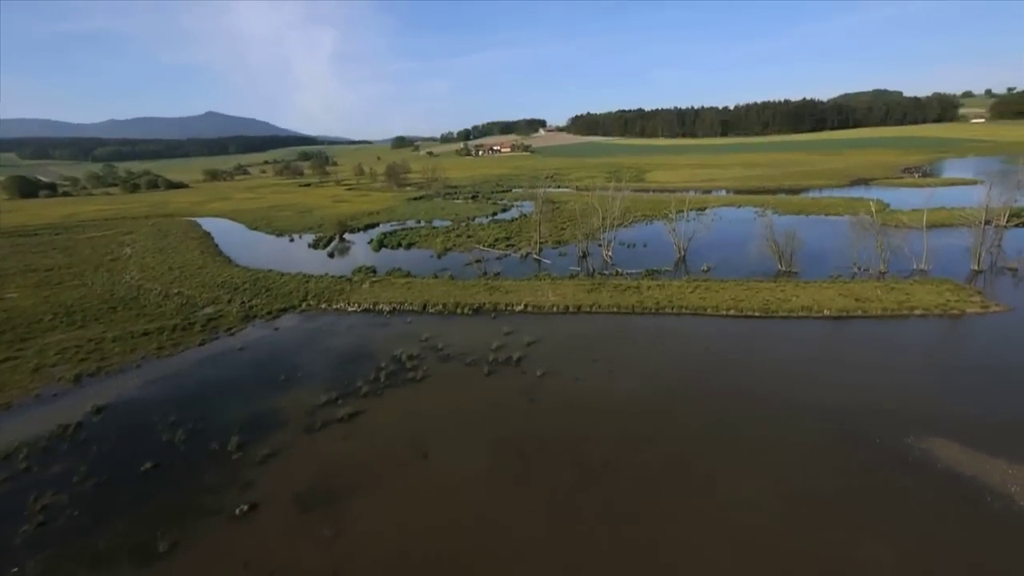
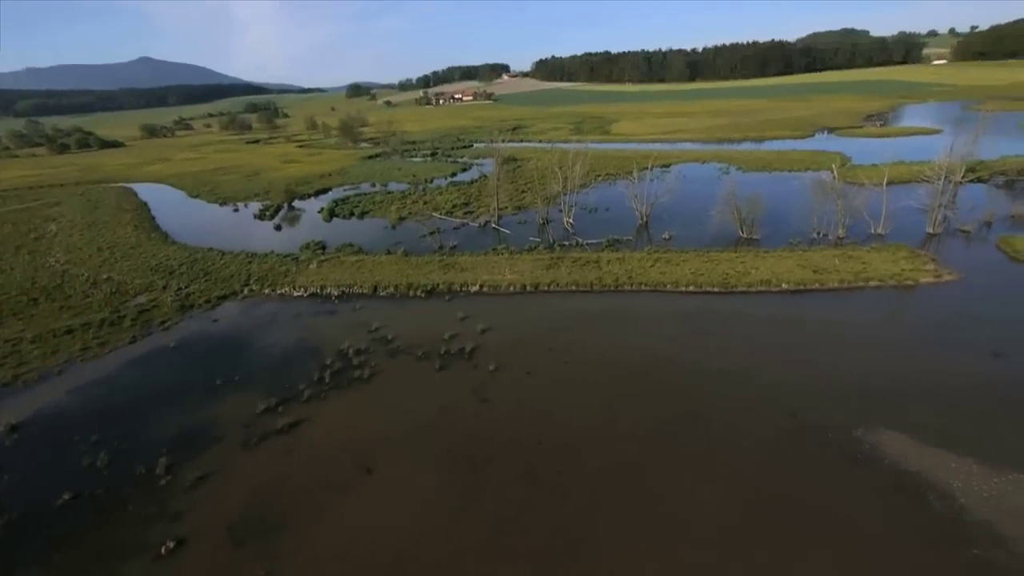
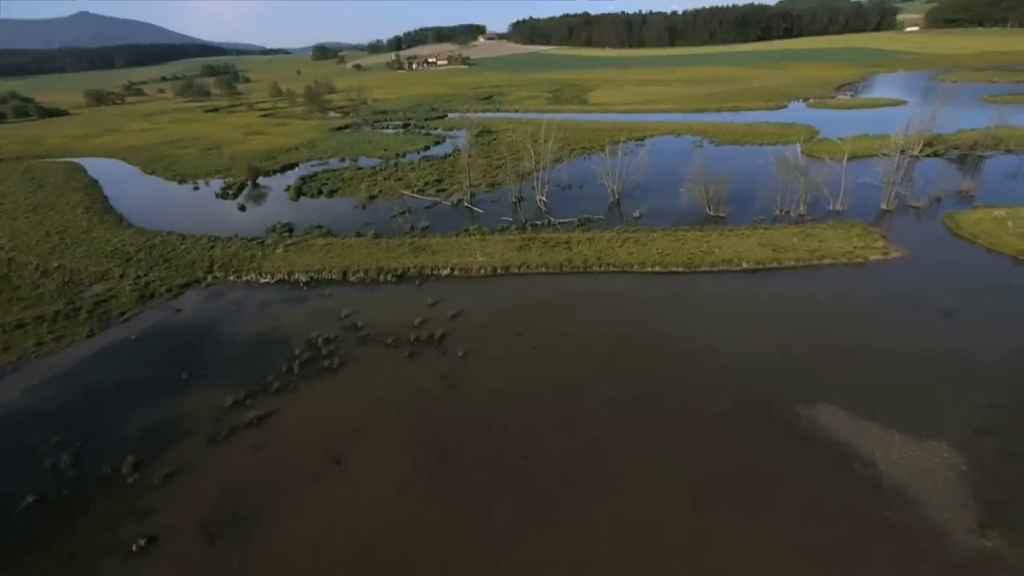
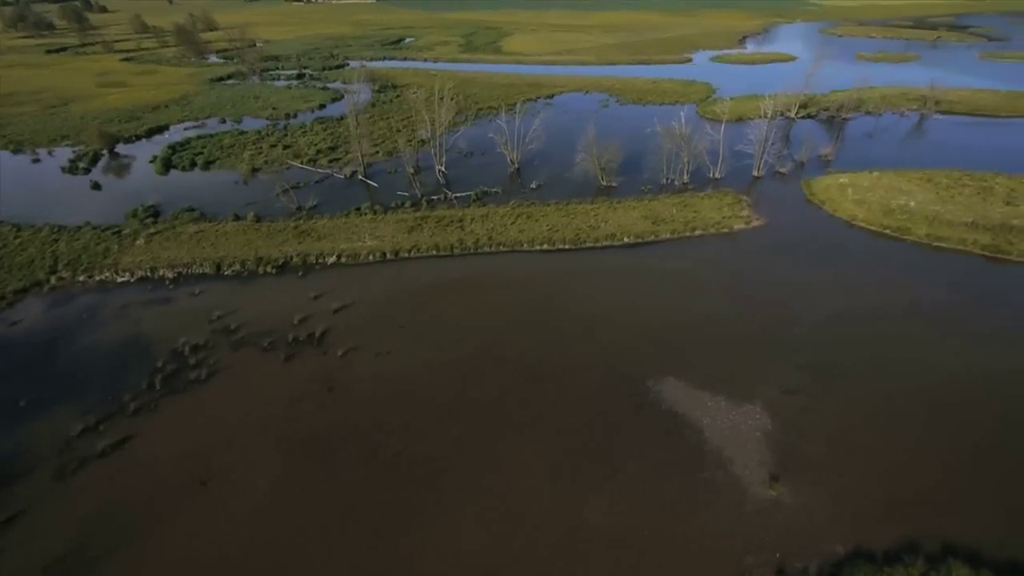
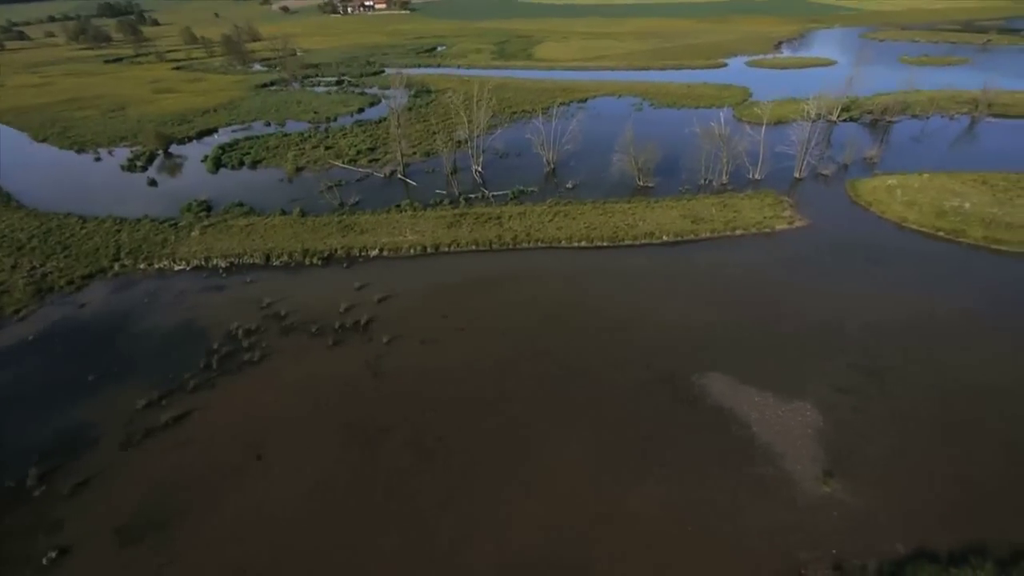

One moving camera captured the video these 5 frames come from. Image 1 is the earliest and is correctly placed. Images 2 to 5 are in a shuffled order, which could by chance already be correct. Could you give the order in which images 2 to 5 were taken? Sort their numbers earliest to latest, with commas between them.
2, 3, 5, 4
